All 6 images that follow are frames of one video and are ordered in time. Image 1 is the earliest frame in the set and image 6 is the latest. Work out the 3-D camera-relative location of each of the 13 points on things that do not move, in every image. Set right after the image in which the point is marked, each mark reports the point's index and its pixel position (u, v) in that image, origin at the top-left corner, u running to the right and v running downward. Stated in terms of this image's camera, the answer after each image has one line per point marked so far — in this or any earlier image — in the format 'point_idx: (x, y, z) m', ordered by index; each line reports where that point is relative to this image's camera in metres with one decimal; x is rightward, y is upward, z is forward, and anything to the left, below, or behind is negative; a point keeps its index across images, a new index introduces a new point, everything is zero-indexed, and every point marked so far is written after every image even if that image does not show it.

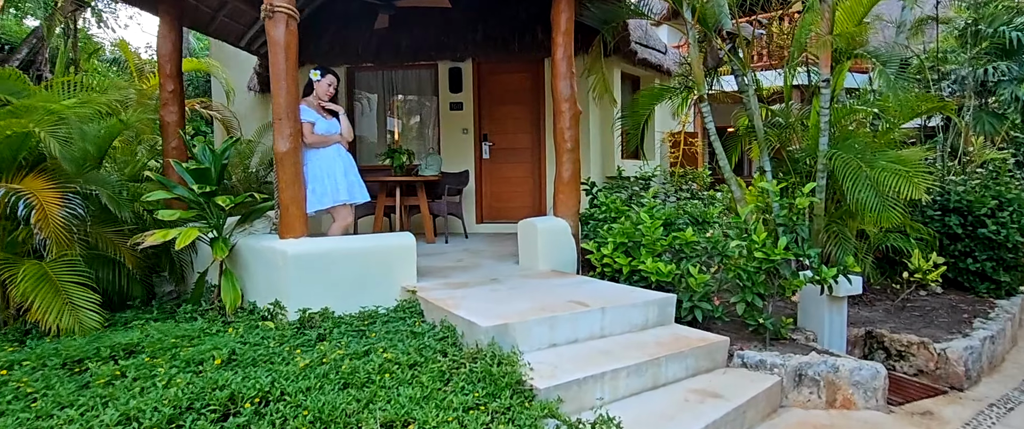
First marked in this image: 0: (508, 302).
0: (0.0, -0.6, +3.5) m
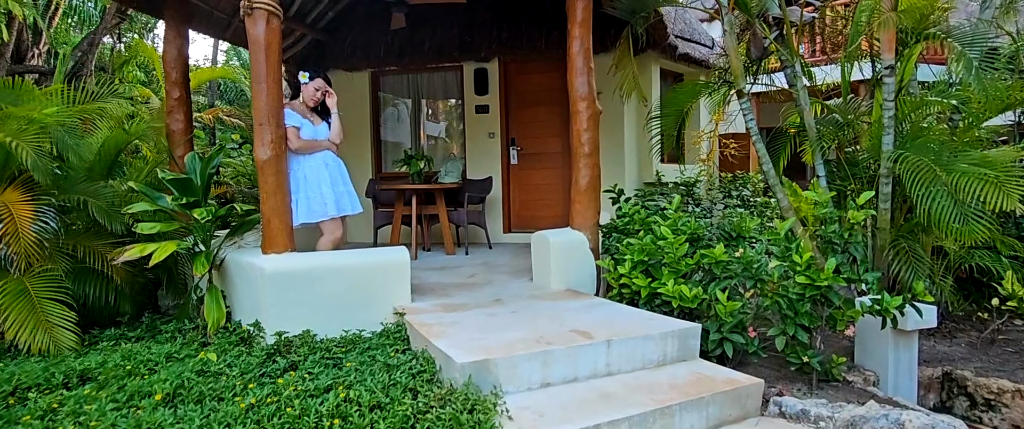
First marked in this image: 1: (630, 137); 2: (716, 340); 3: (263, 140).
0: (-0.1, -0.6, +3.0) m
1: (+1.4, +0.9, +6.6) m
2: (+1.1, -0.7, +3.1) m
3: (-1.5, +0.5, +3.5) m
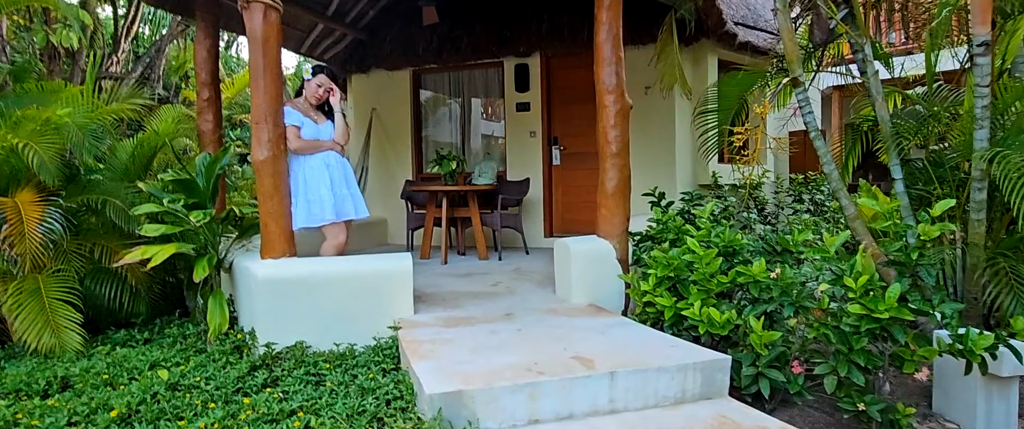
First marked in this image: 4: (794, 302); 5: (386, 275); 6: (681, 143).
0: (-0.1, -0.7, +2.7) m
1: (+1.8, +0.9, +6.0) m
2: (+1.1, -0.7, +2.5) m
3: (-1.5, +0.4, +3.3) m
4: (+1.2, -0.4, +2.5) m
5: (-0.8, -0.4, +3.4) m
6: (+1.8, +0.8, +6.0) m
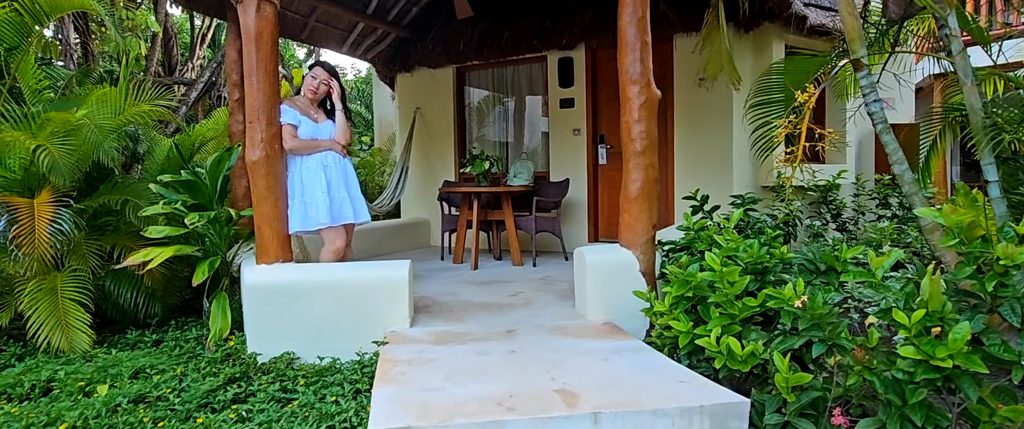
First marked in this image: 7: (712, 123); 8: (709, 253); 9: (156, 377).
0: (-0.2, -0.7, +2.4) m
1: (+2.2, +0.8, +5.4) m
2: (+1.0, -0.8, +2.1) m
3: (-1.5, +0.4, +3.2) m
4: (+1.1, -0.4, +2.0) m
5: (-0.7, -0.4, +3.1) m
6: (+2.2, +0.7, +5.4) m
7: (+2.0, +0.9, +5.5) m
8: (+0.9, -0.2, +2.5) m
9: (-1.8, -0.8, +2.9) m
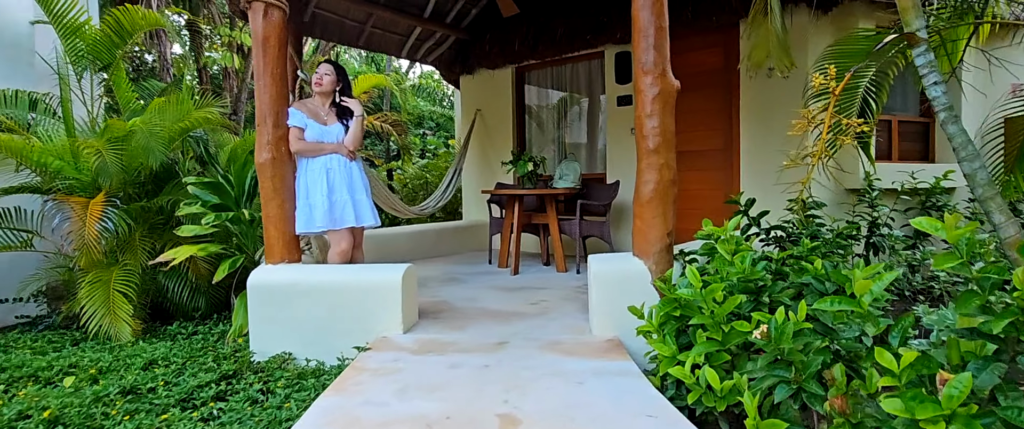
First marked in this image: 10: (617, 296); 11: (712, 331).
0: (-0.4, -0.7, +2.2) m
1: (+2.6, +0.7, +4.7) m
2: (+0.7, -0.8, +1.7) m
3: (-1.5, +0.4, +3.2) m
4: (+0.8, -0.5, +1.6) m
5: (-0.8, -0.4, +3.1) m
6: (+2.5, +0.7, +4.7) m
7: (+2.3, +0.8, +4.9) m
8: (+0.7, -0.2, +2.2) m
9: (-1.9, -0.8, +3.0) m
10: (+0.6, -0.4, +3.0) m
11: (+0.7, -0.4, +2.0) m
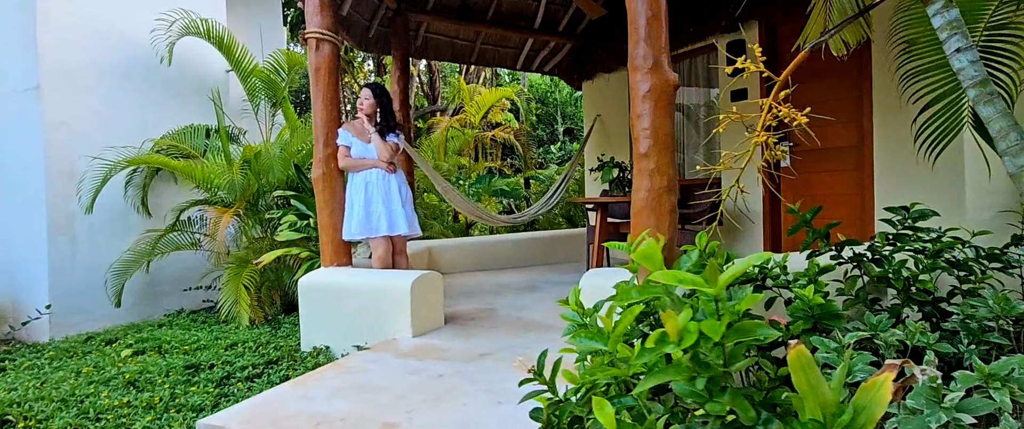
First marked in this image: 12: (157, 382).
0: (-0.7, -0.8, +2.3) m
1: (+3.0, +0.7, +3.7) m
2: (+0.1, -0.8, +1.5) m
3: (-1.3, +0.4, +3.7) m
4: (+0.2, -0.5, +1.3) m
5: (-0.7, -0.5, +3.3) m
6: (+3.0, +0.6, +3.7) m
7: (+2.8, +0.8, +3.9) m
8: (+0.3, -0.3, +1.9) m
9: (-1.8, -0.9, +3.6) m
10: (+0.5, -0.5, +2.7) m
11: (+0.3, -0.5, +1.8) m
12: (-1.9, -0.9, +3.0) m
